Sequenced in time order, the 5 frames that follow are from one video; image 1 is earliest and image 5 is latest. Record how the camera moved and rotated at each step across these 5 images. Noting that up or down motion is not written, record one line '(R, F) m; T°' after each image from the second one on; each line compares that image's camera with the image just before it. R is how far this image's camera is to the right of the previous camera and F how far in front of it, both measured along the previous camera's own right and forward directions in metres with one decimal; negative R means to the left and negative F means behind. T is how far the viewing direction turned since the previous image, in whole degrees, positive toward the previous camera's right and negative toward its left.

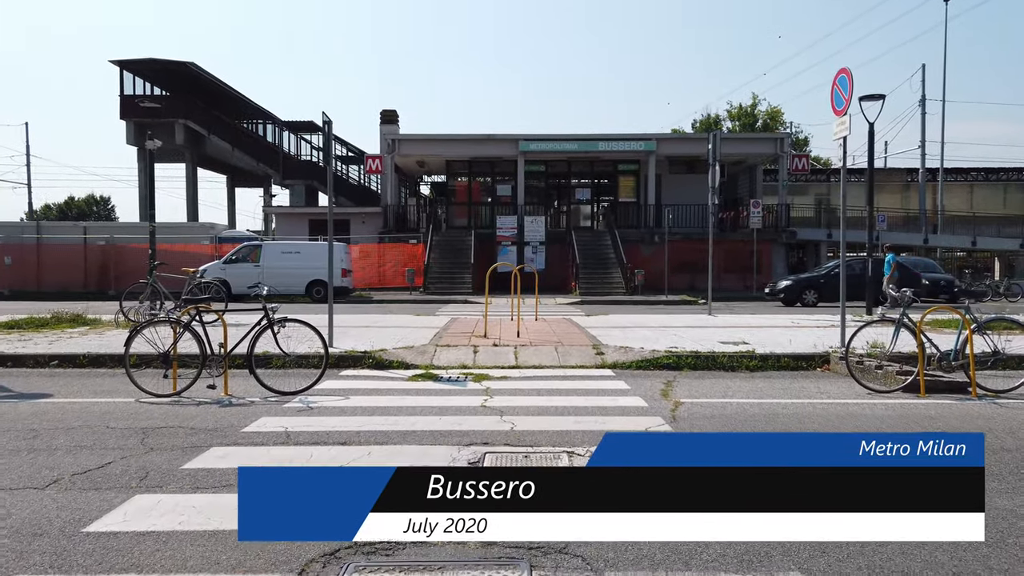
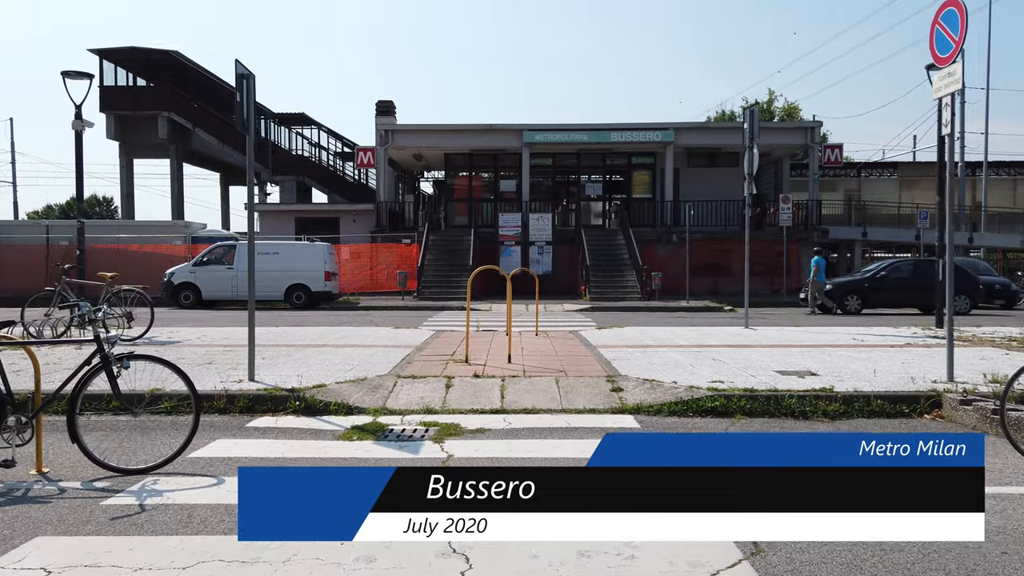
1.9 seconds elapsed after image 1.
(+0.3, +2.8) m; -1°
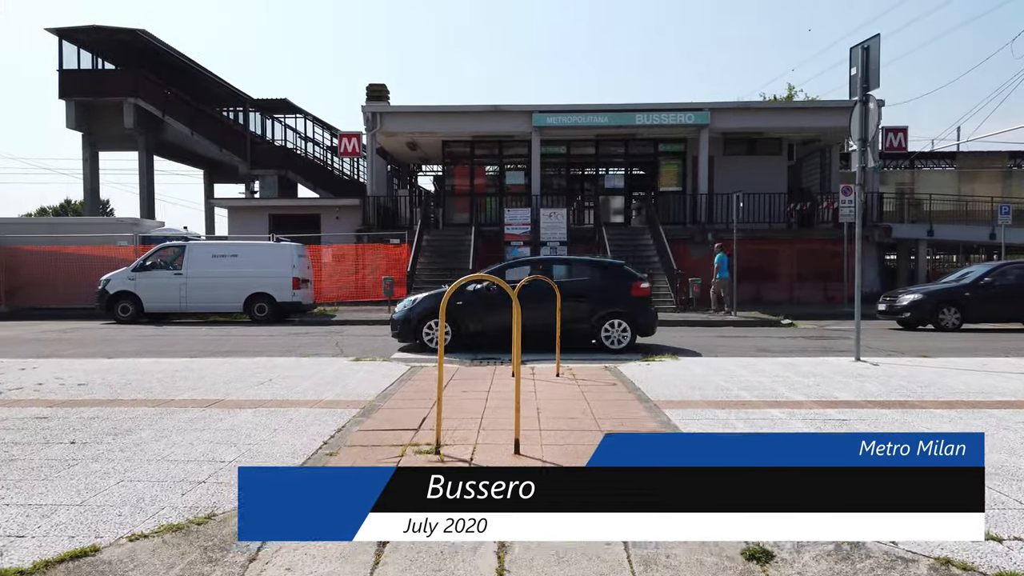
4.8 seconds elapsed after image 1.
(0.0, +4.3) m; -1°
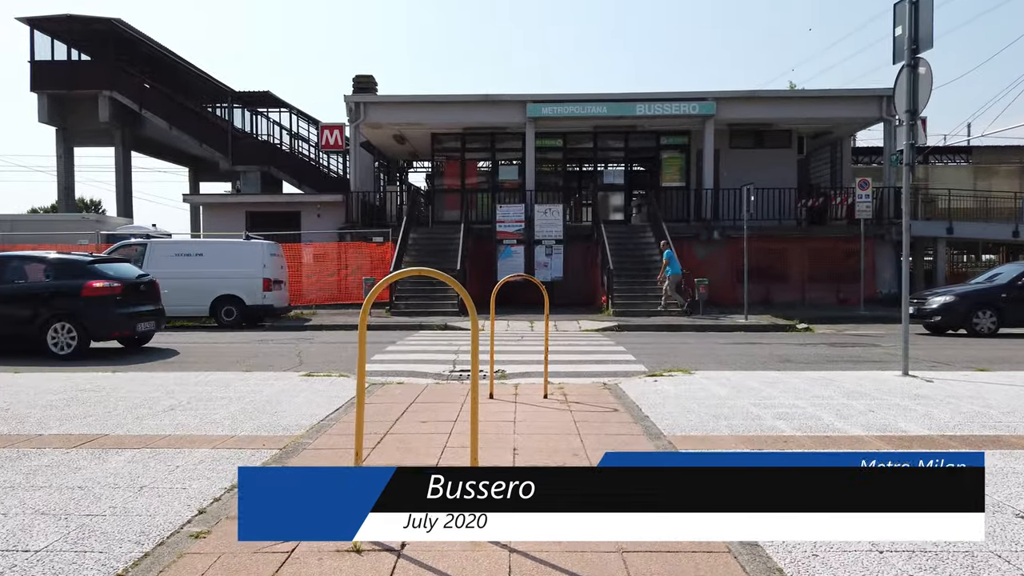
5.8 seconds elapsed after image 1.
(+0.2, +1.6) m; 0°
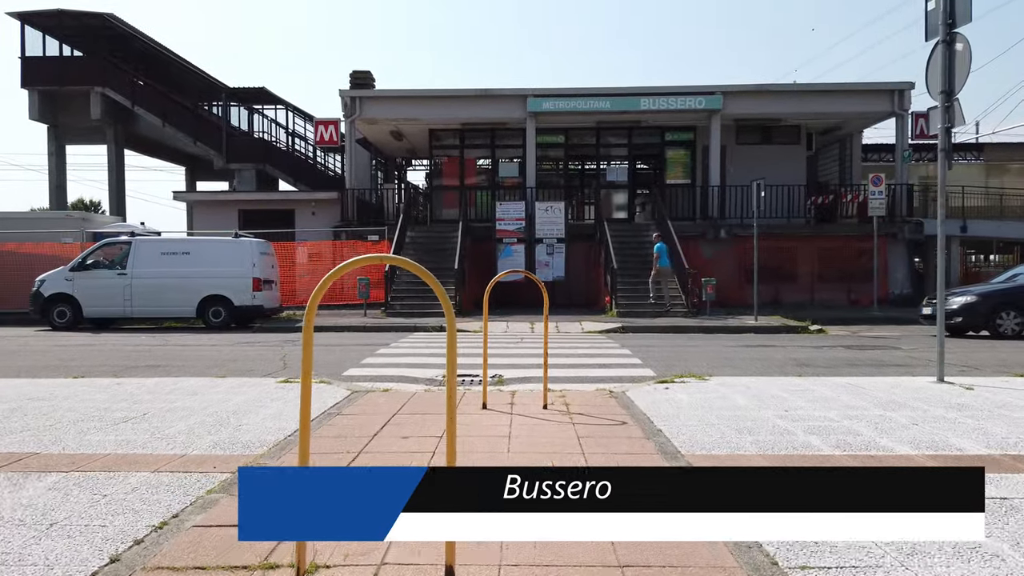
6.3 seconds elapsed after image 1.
(+0.1, +0.7) m; 0°
